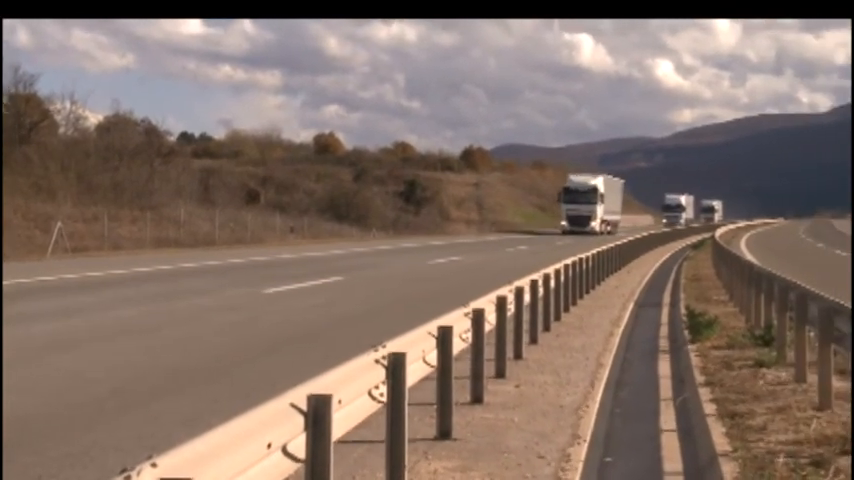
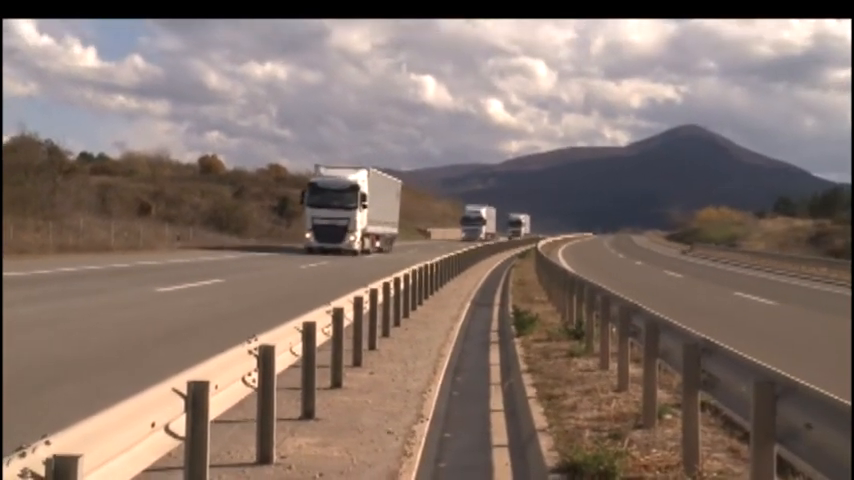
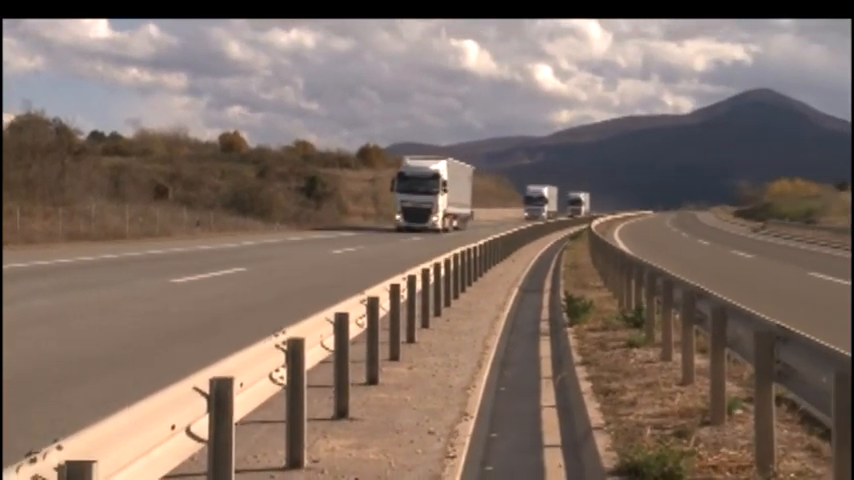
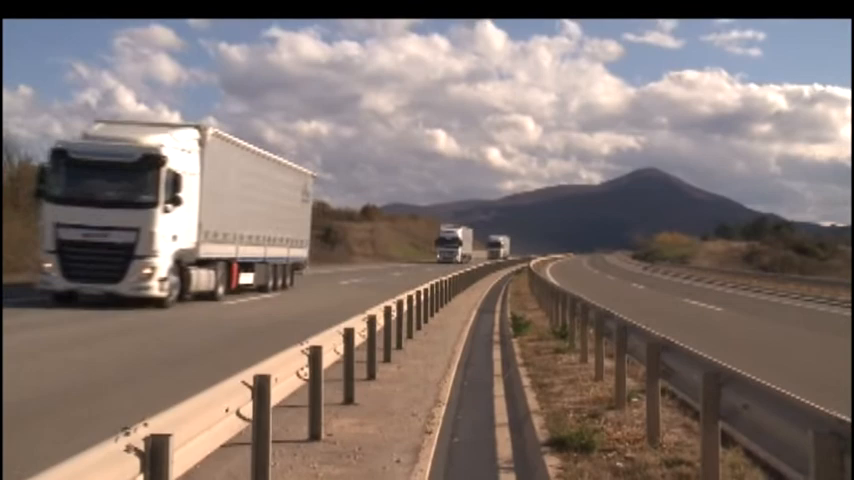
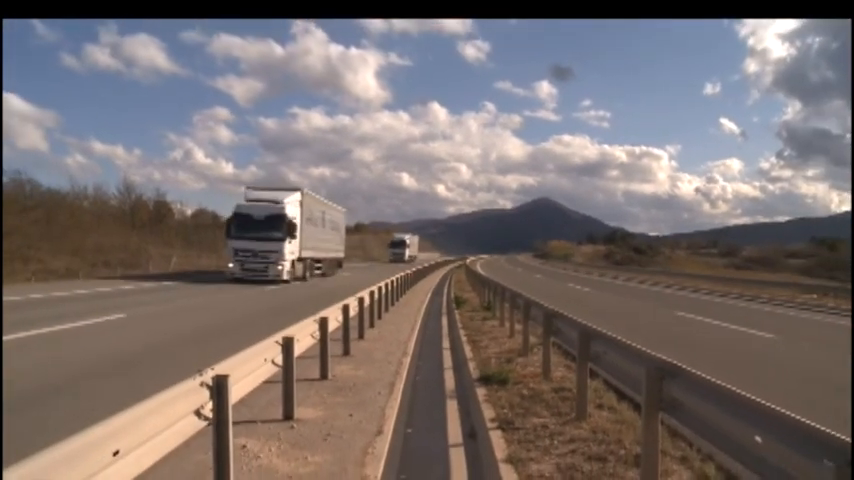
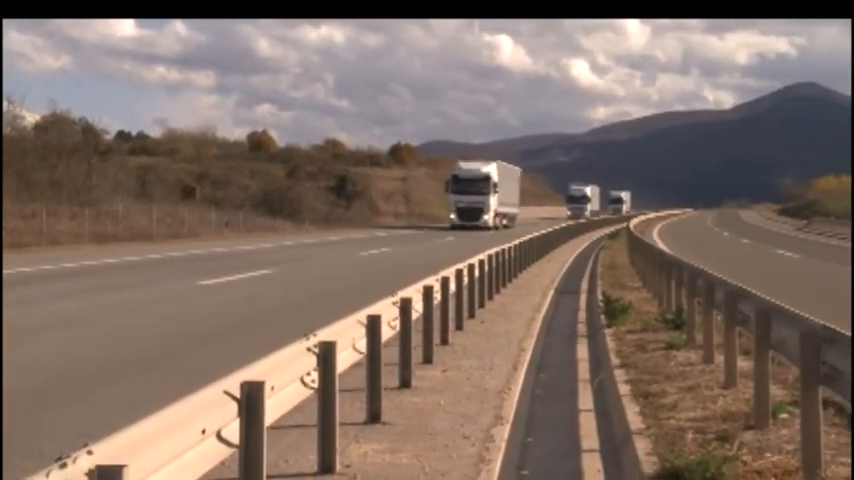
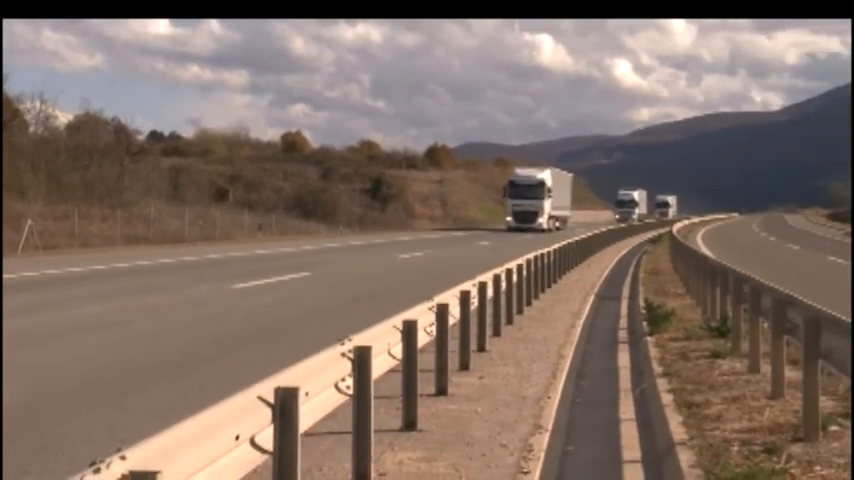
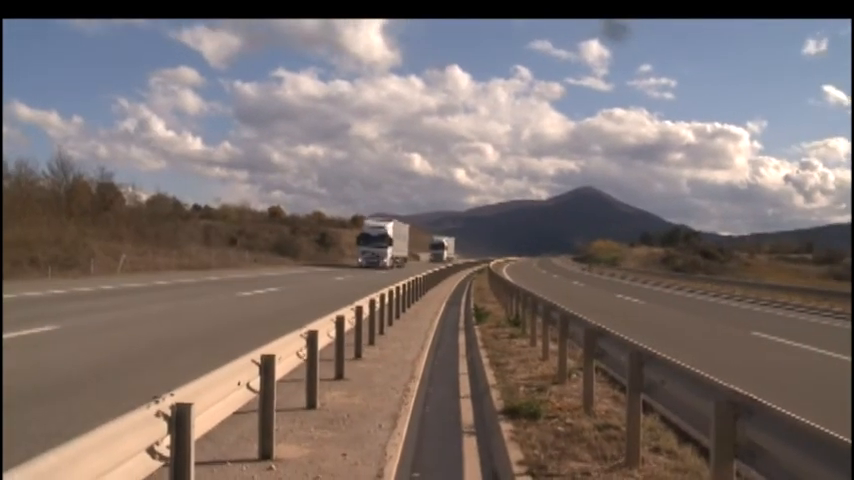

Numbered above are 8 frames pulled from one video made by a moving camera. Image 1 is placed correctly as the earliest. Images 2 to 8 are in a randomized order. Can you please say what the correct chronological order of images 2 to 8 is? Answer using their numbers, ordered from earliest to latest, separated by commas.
7, 6, 3, 2, 4, 8, 5
